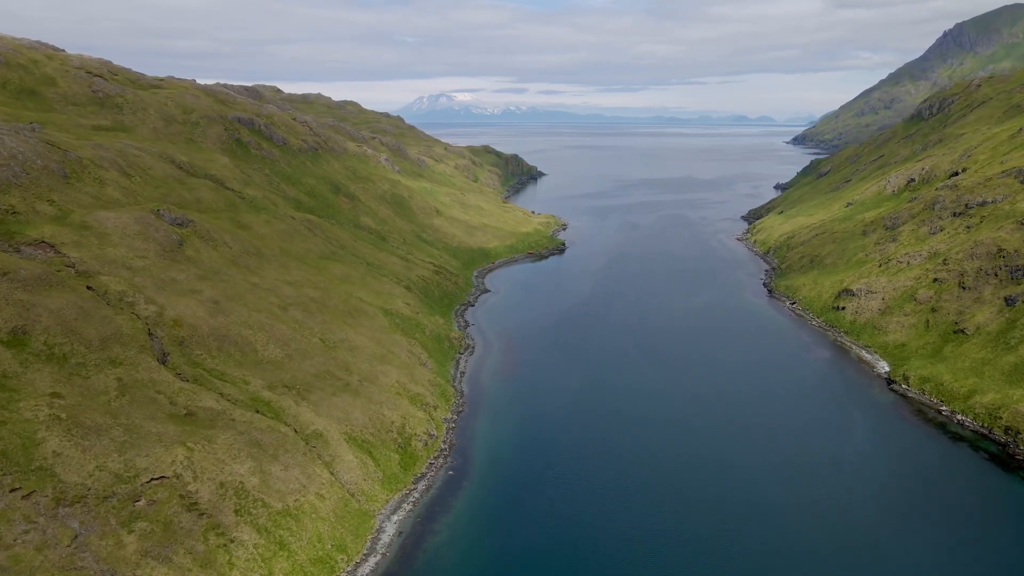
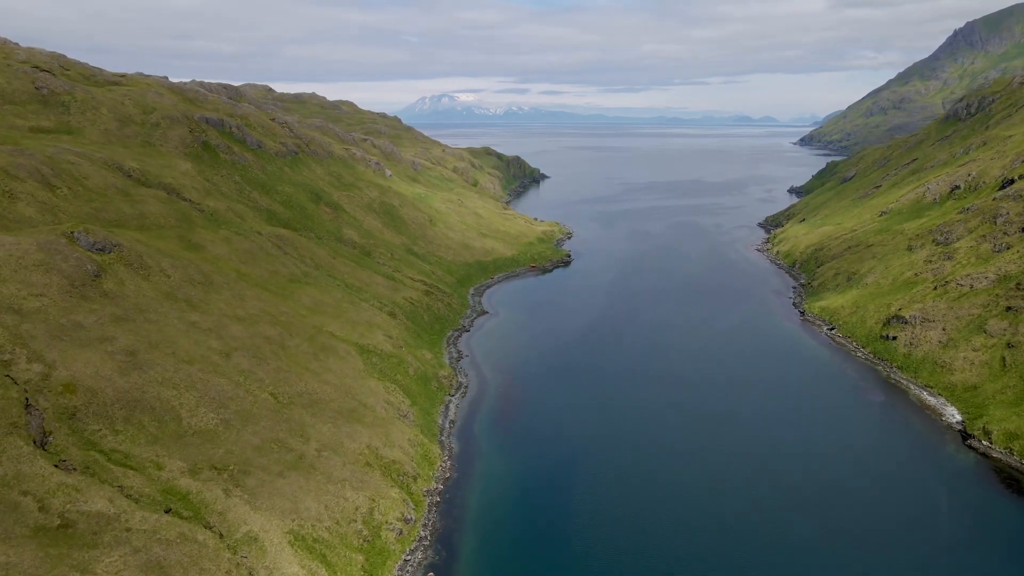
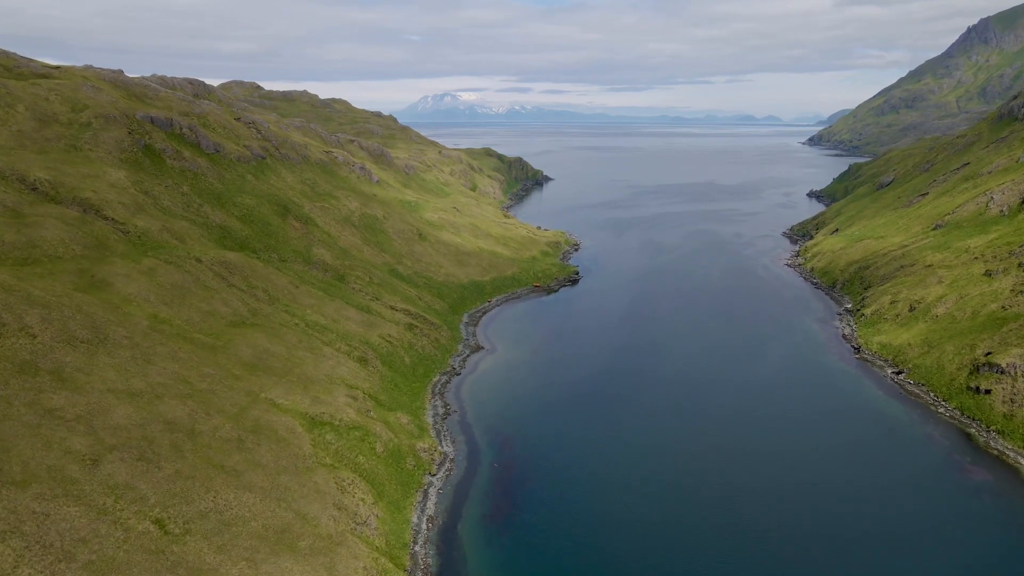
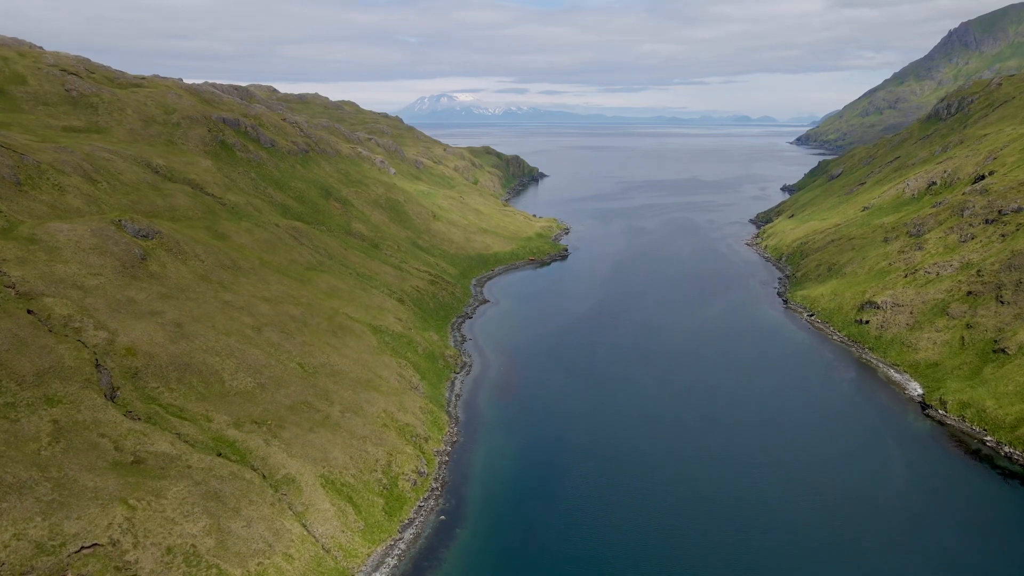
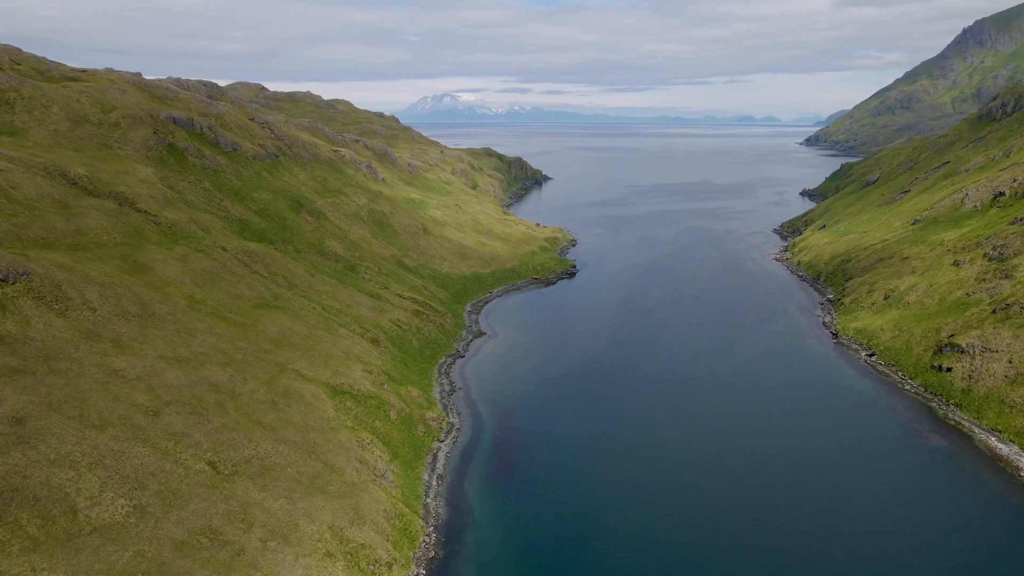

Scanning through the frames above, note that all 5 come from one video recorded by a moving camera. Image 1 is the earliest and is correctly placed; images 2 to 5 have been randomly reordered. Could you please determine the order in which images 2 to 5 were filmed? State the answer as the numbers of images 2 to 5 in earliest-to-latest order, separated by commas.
4, 2, 5, 3
